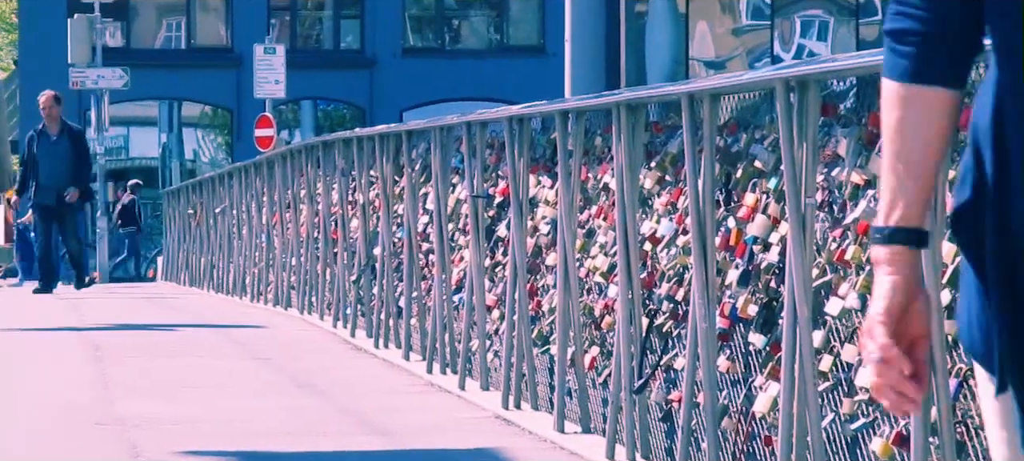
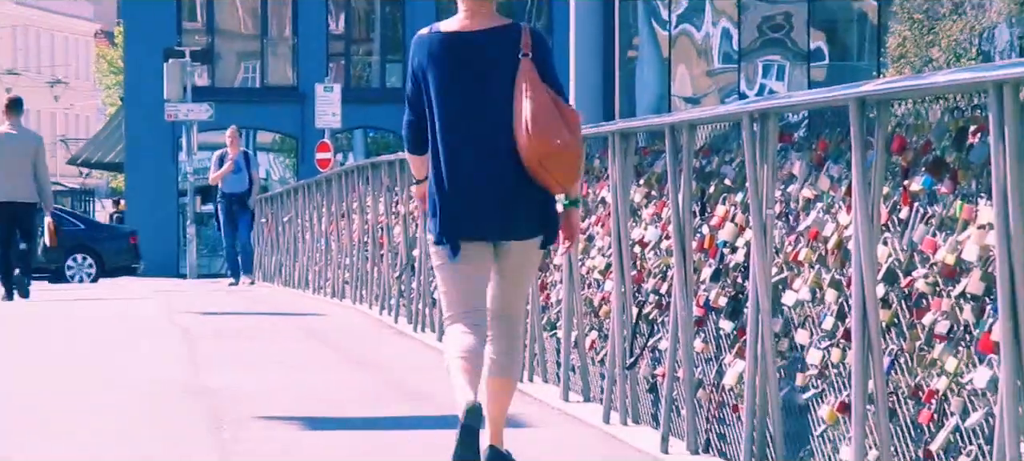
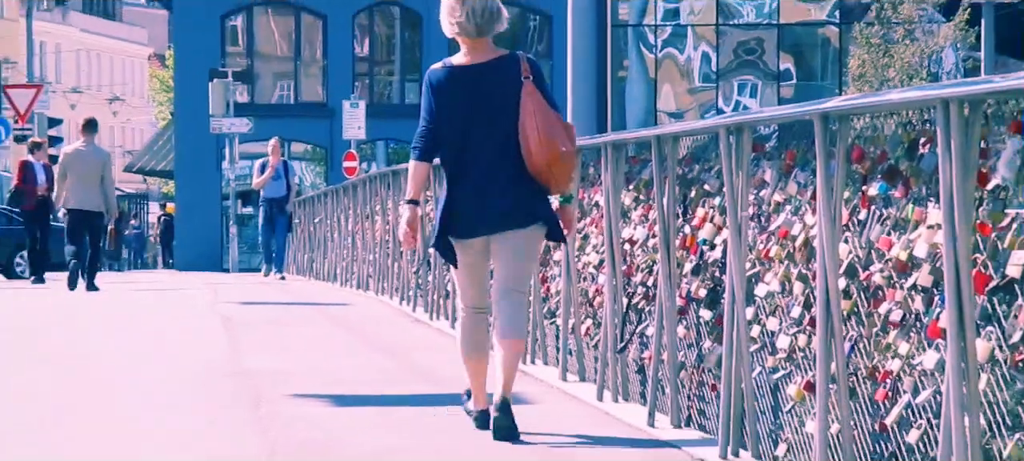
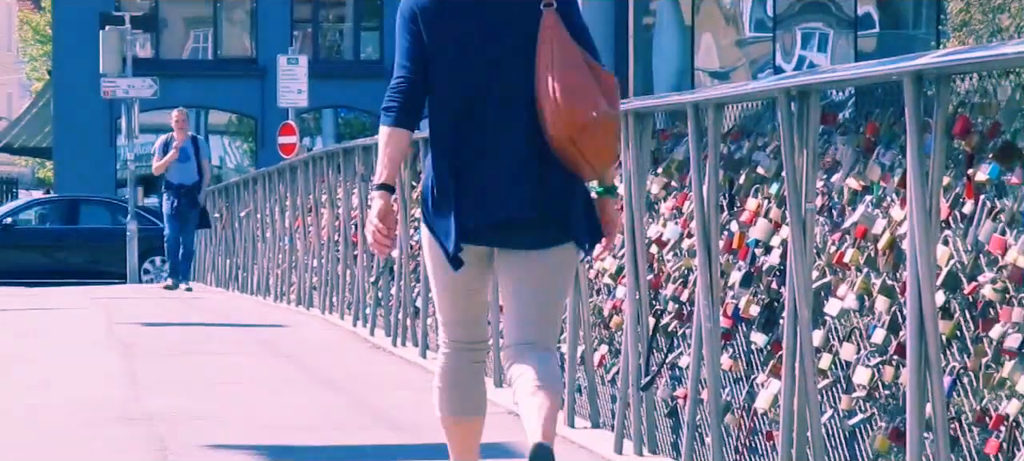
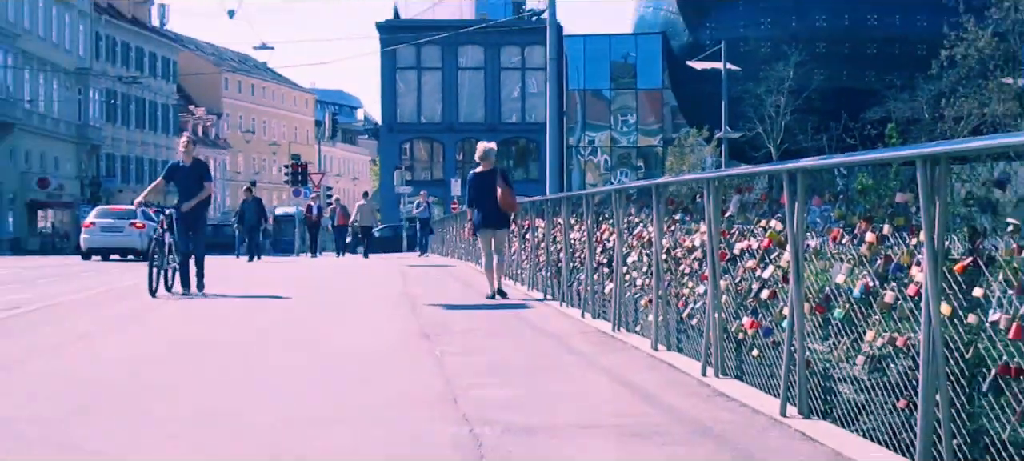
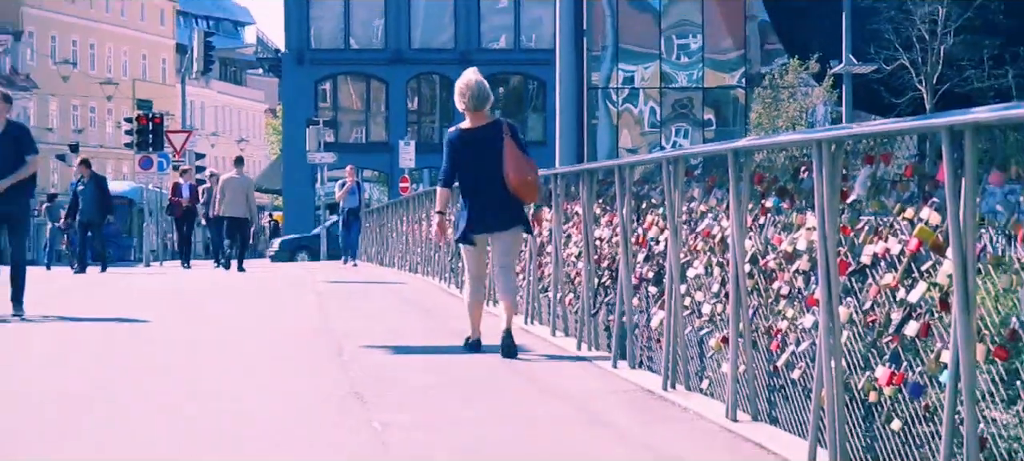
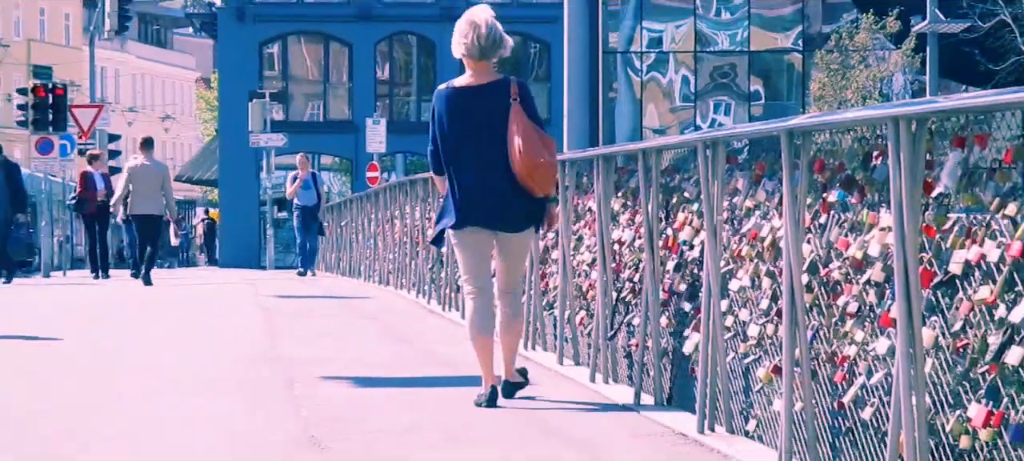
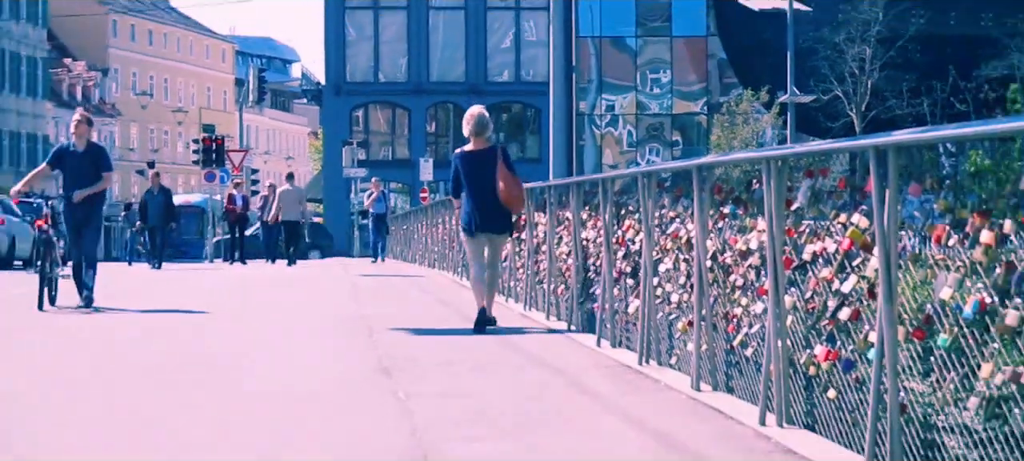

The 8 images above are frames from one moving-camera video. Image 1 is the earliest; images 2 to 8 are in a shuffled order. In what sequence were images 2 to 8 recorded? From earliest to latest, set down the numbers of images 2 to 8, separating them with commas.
4, 2, 3, 7, 6, 8, 5
